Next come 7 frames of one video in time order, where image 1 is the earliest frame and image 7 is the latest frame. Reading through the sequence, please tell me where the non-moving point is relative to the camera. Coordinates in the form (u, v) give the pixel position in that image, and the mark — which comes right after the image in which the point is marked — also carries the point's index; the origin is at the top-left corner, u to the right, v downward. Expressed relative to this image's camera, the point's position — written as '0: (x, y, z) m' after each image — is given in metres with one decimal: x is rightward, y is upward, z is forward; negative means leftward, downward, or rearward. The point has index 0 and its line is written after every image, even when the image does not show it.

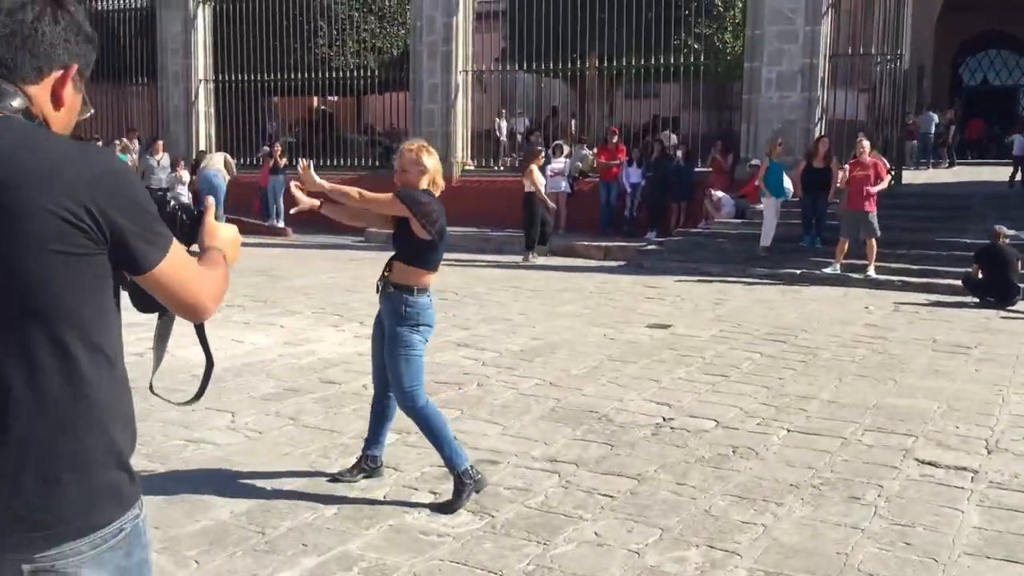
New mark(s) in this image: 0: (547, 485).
0: (+0.1, -0.9, +4.6) m
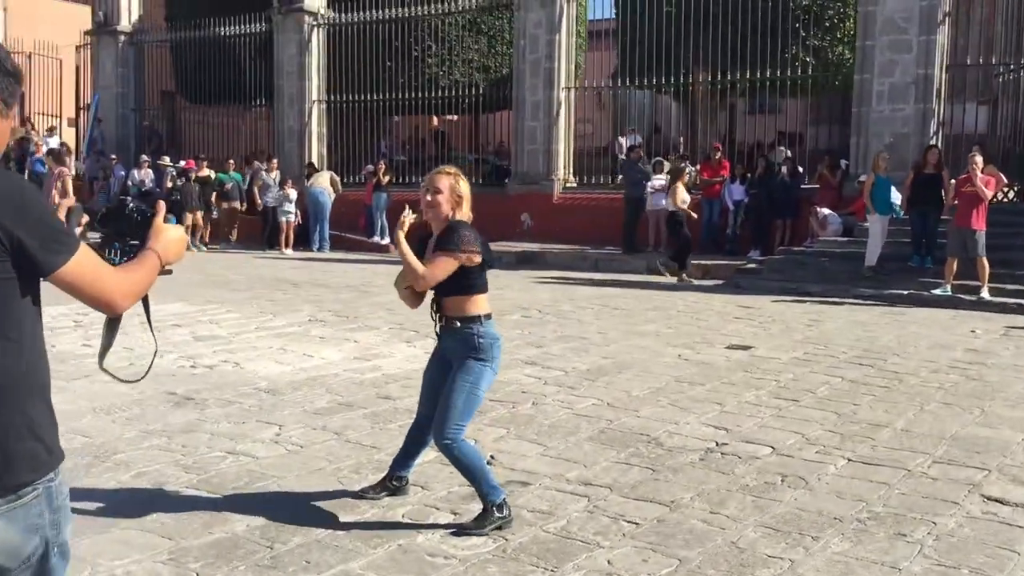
0: (+0.3, -1.0, +4.5) m
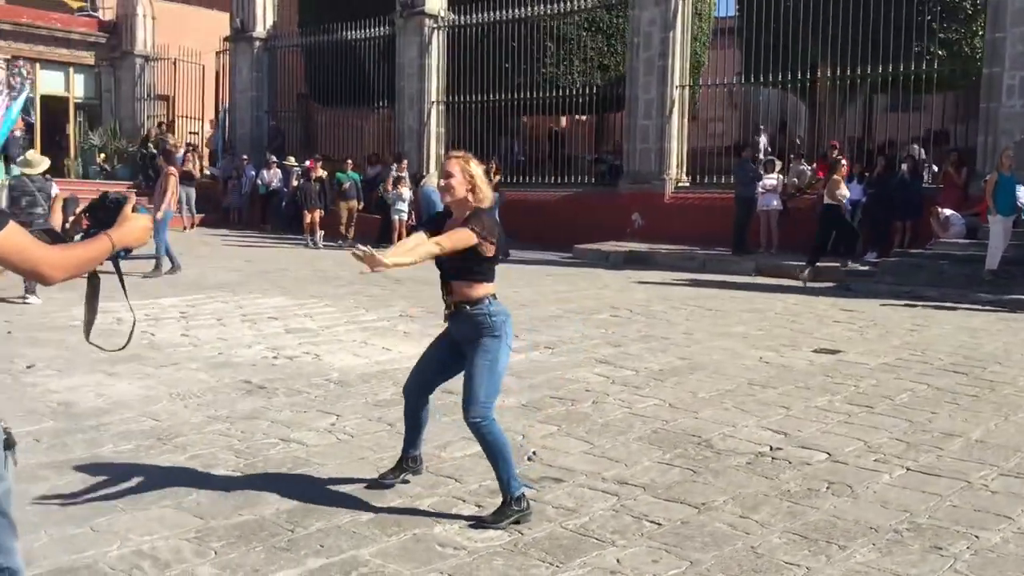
0: (+0.4, -1.0, +4.5) m
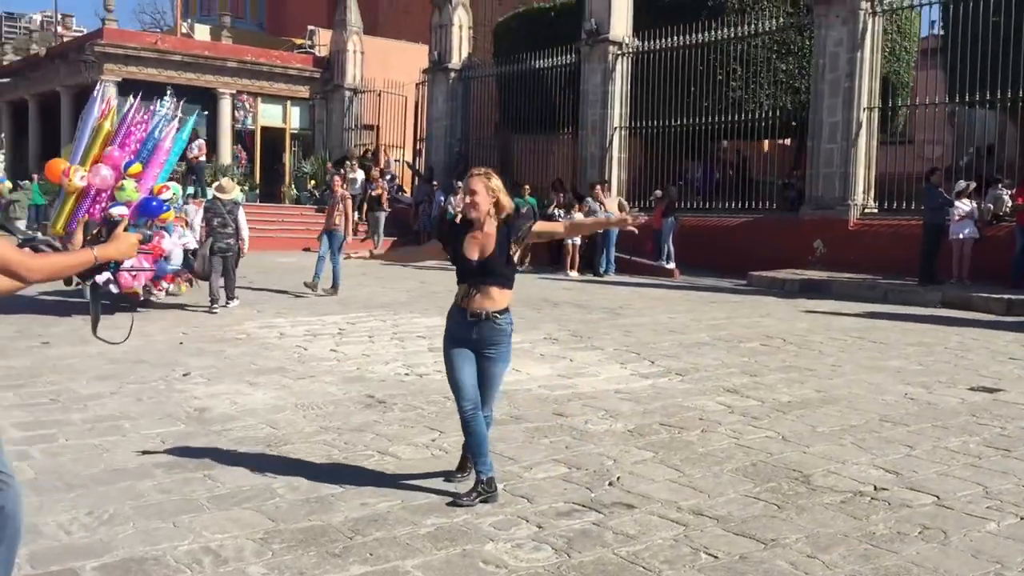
0: (+0.6, -1.1, +4.4) m
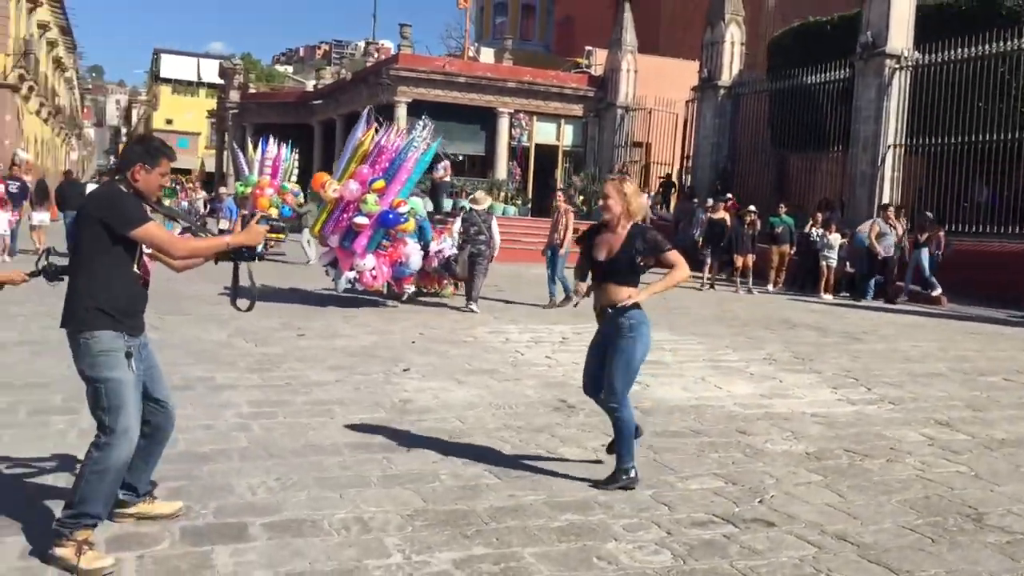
0: (+1.2, -1.1, +4.3) m
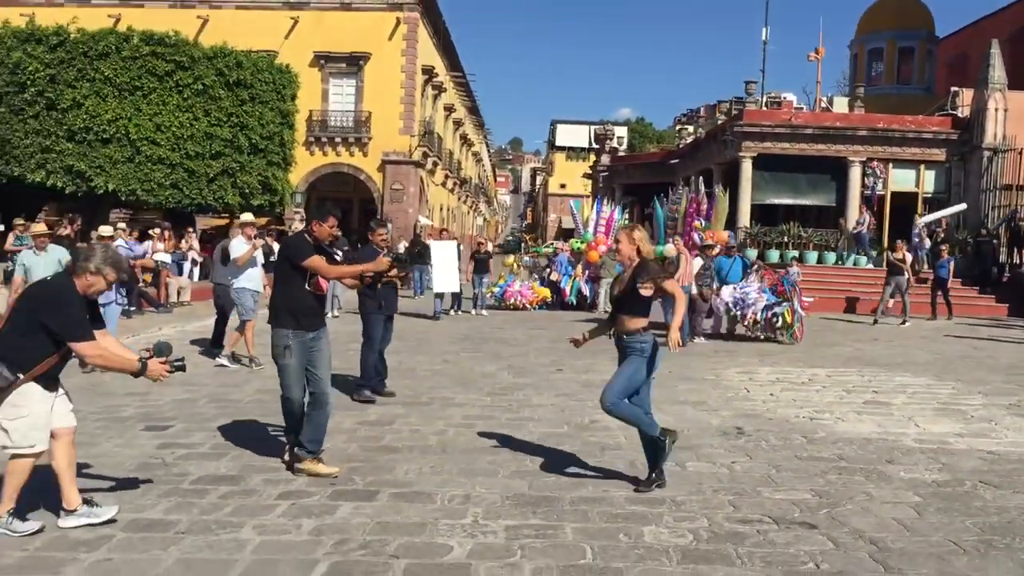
0: (+1.4, -1.2, +4.9) m
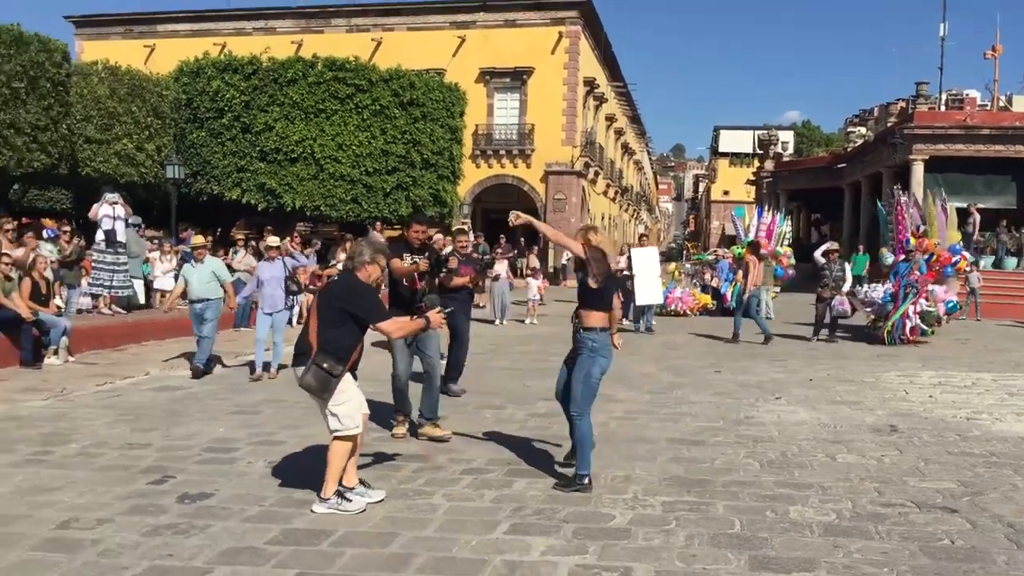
0: (+2.2, -1.2, +5.3) m
